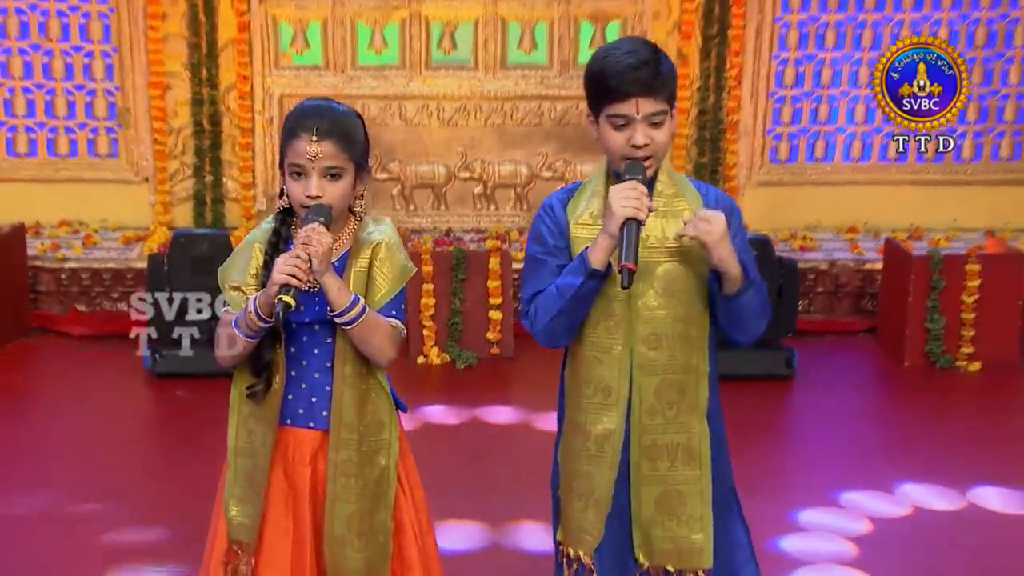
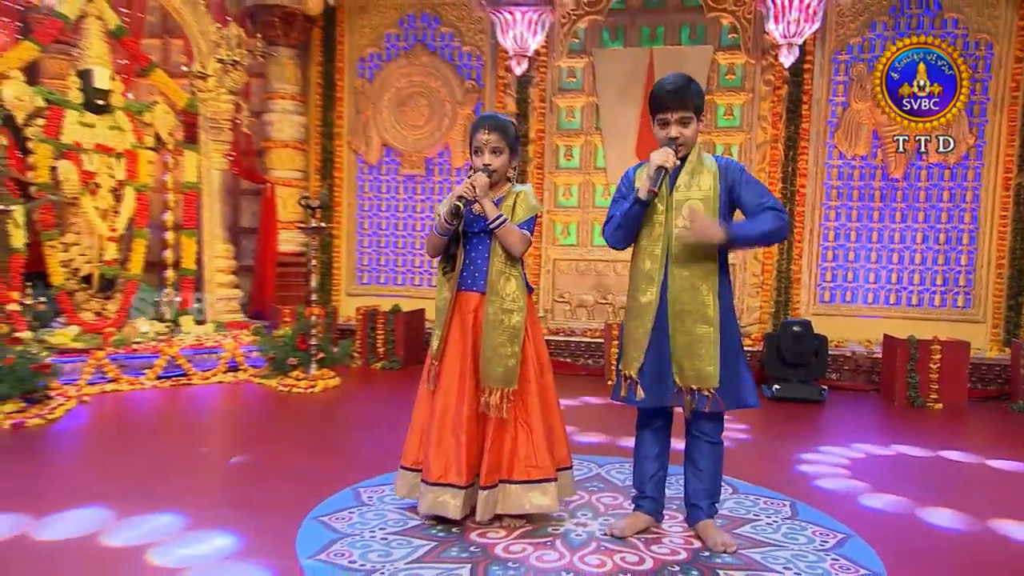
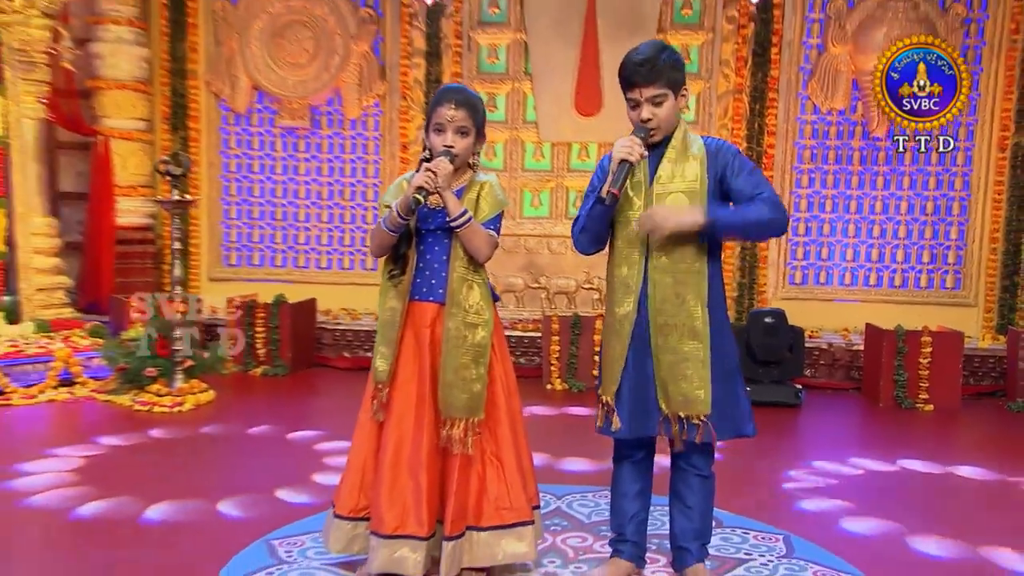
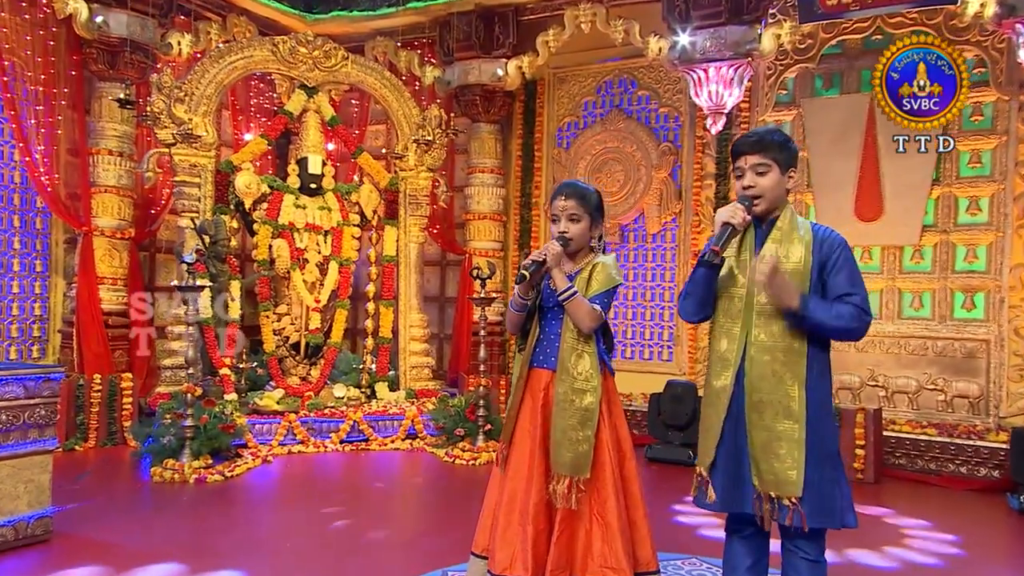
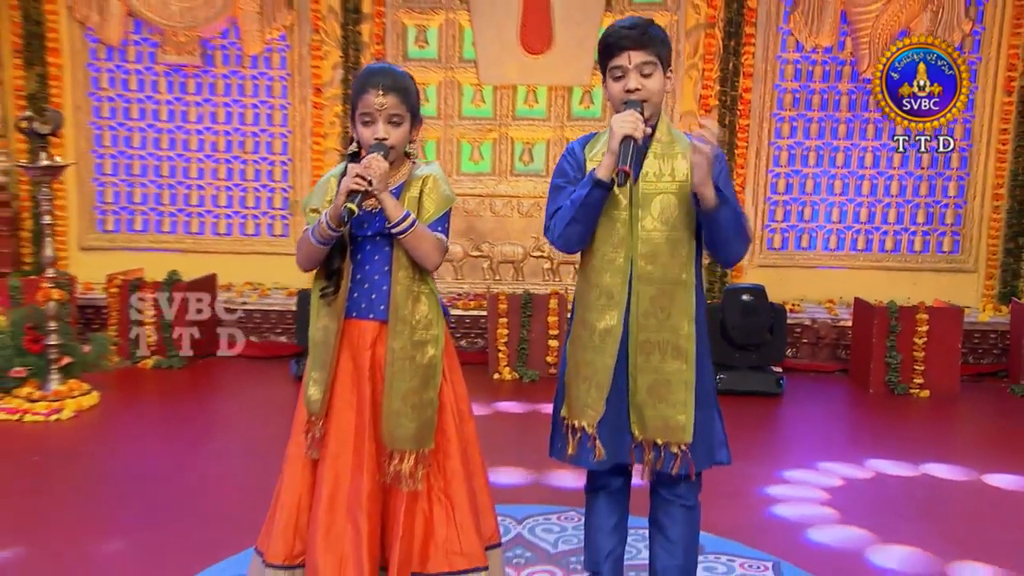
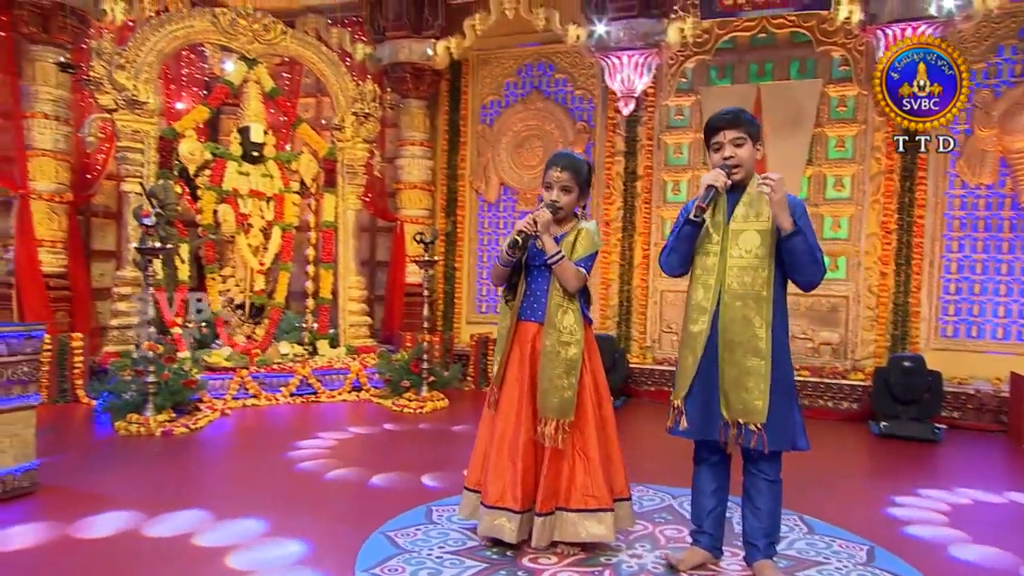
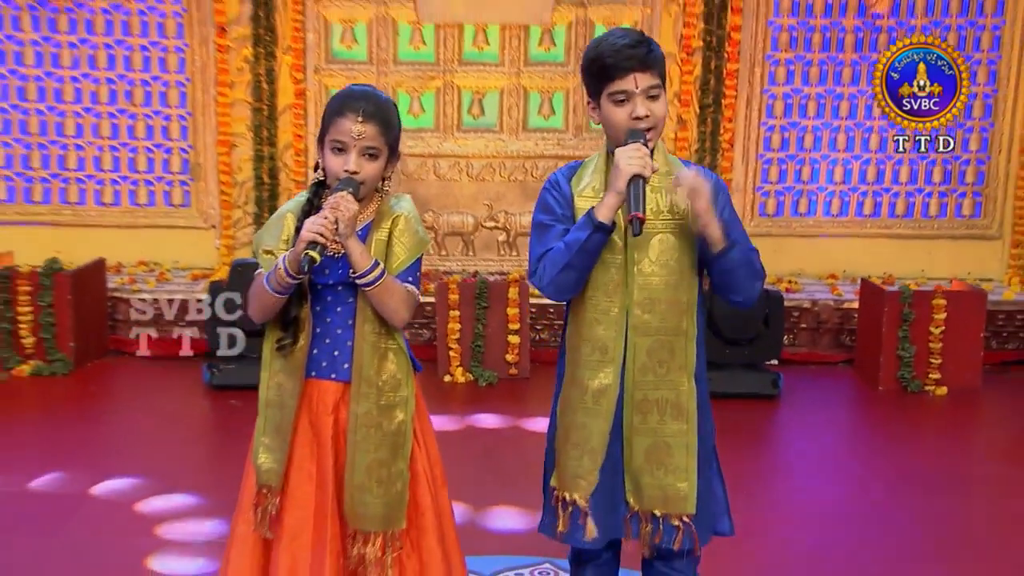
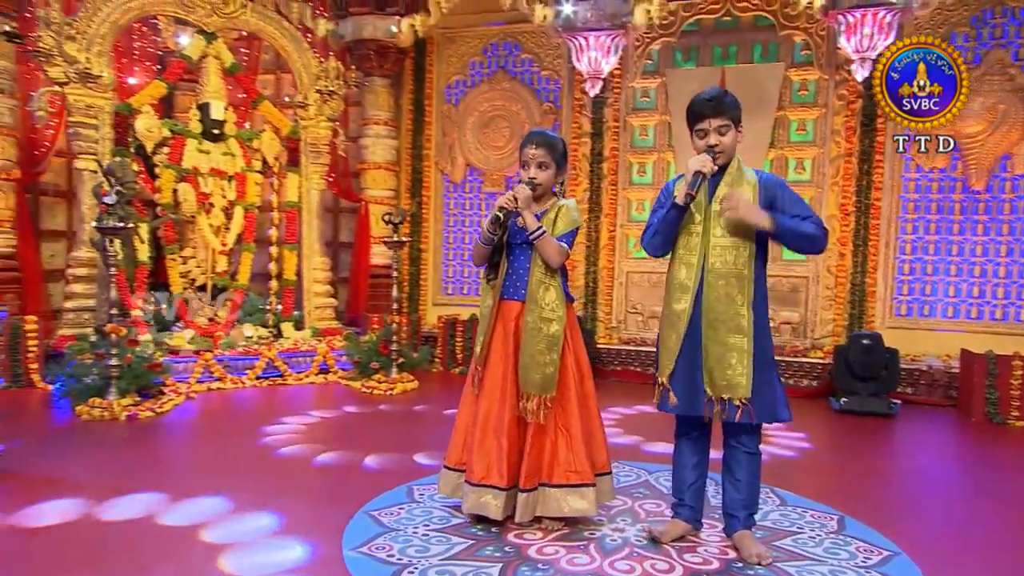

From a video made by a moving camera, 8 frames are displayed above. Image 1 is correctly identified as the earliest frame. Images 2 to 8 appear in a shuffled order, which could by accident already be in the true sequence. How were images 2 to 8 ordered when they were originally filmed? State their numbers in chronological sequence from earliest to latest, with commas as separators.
7, 5, 3, 2, 8, 6, 4
